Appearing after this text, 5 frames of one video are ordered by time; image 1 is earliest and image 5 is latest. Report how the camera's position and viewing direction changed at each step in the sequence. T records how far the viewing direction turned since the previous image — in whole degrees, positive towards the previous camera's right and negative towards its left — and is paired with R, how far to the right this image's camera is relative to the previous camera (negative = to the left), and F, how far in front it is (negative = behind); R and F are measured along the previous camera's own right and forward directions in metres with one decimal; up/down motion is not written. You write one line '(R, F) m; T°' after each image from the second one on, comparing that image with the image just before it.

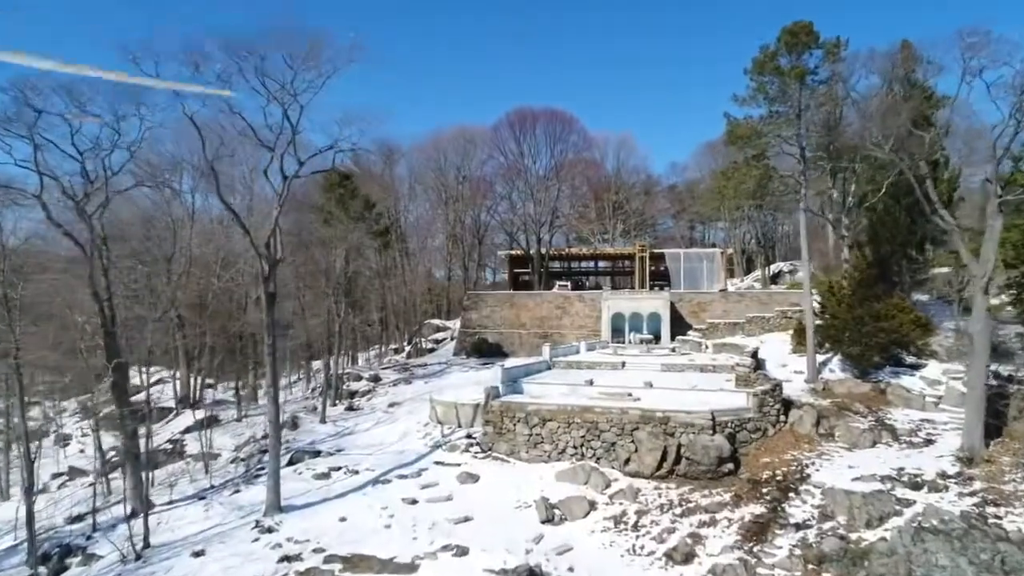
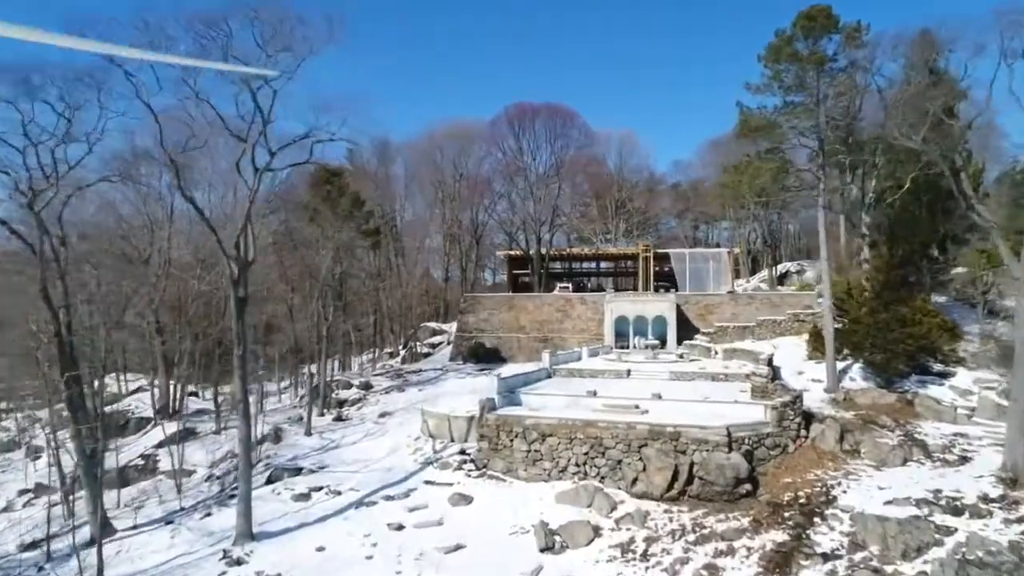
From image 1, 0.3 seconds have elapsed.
(+0.1, +1.4) m; 0°
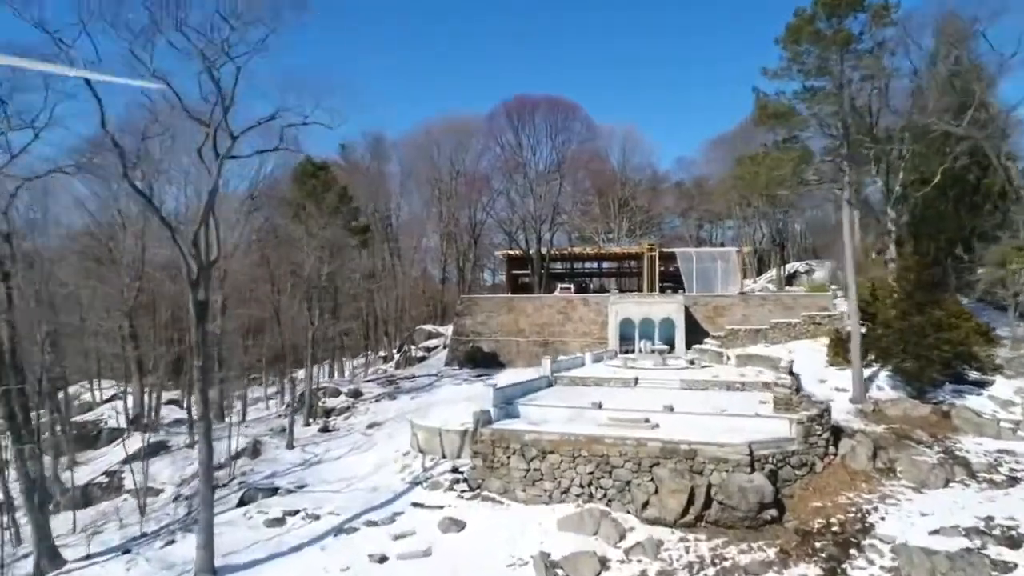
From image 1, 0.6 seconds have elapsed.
(+0.1, +1.5) m; 0°
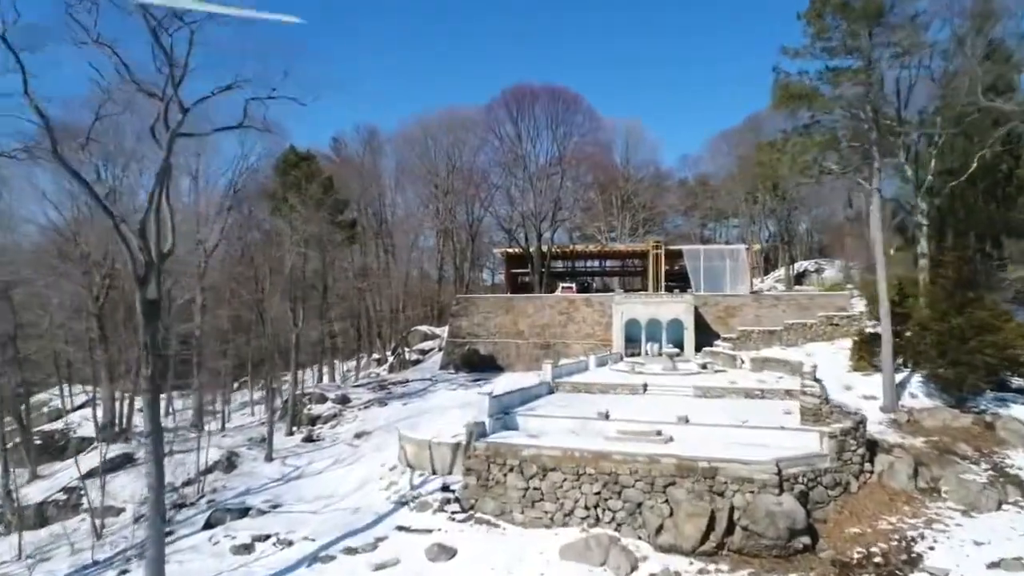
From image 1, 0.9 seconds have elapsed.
(+0.1, +1.5) m; 0°
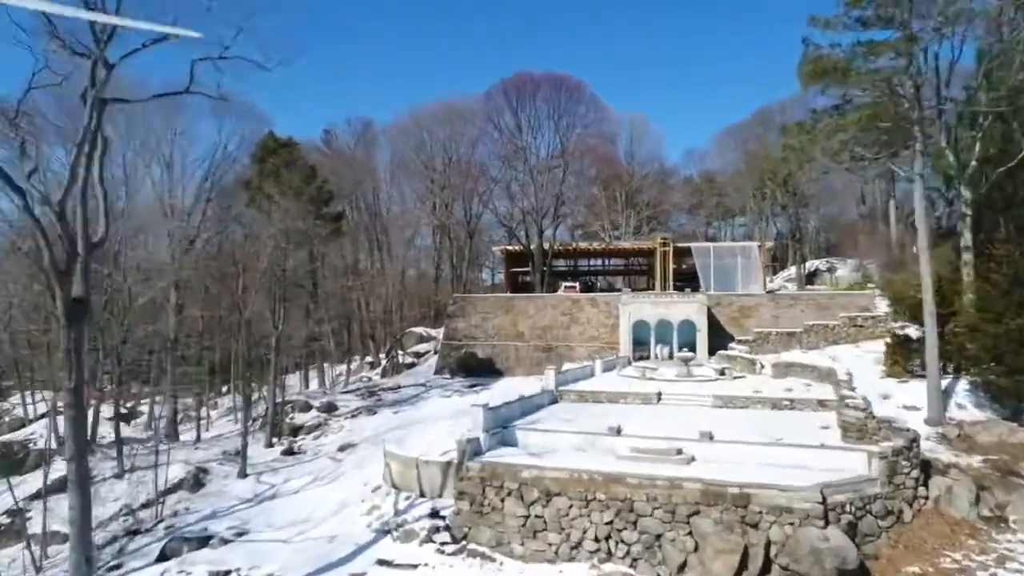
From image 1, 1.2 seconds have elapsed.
(0.0, +1.7) m; 0°
